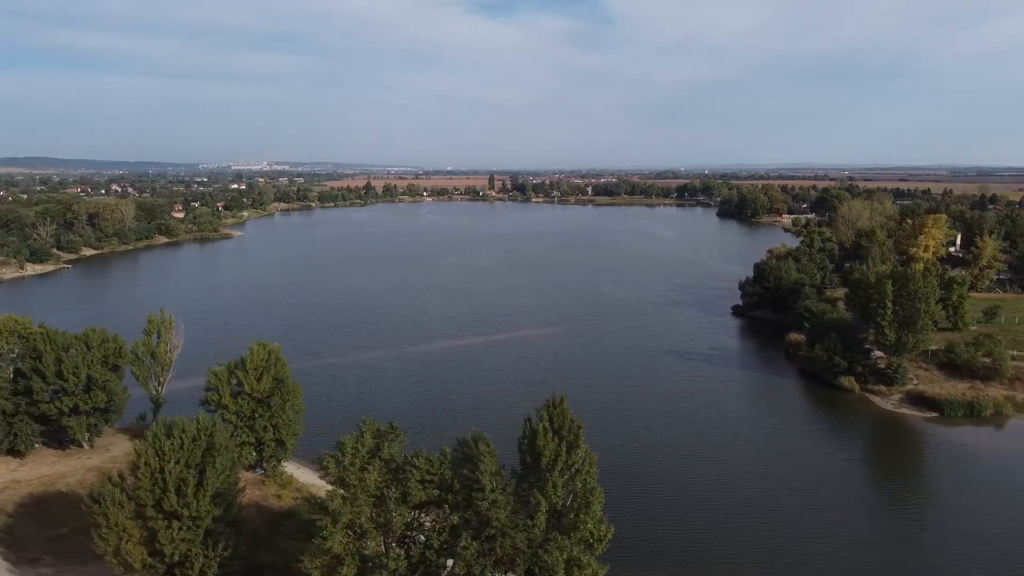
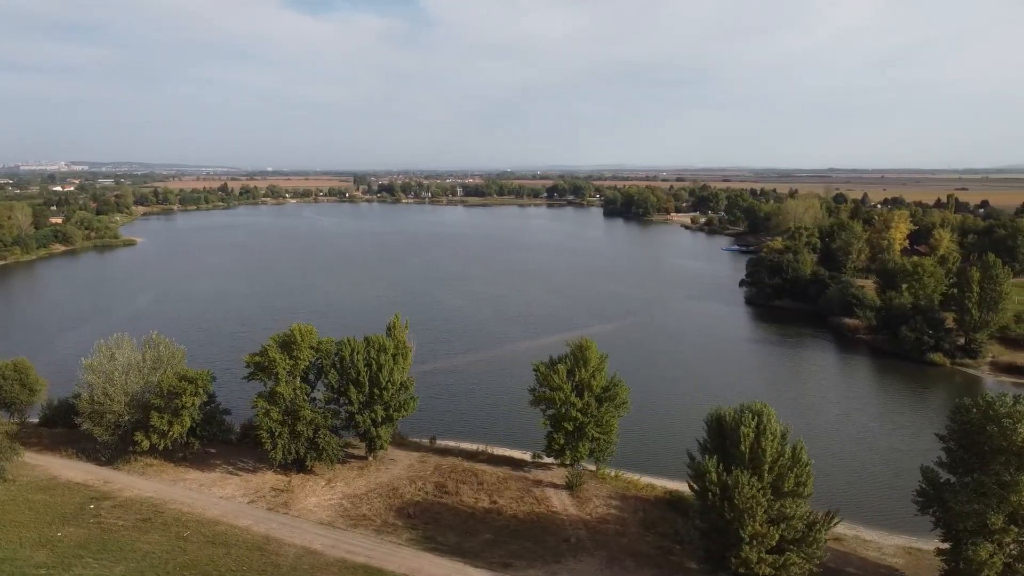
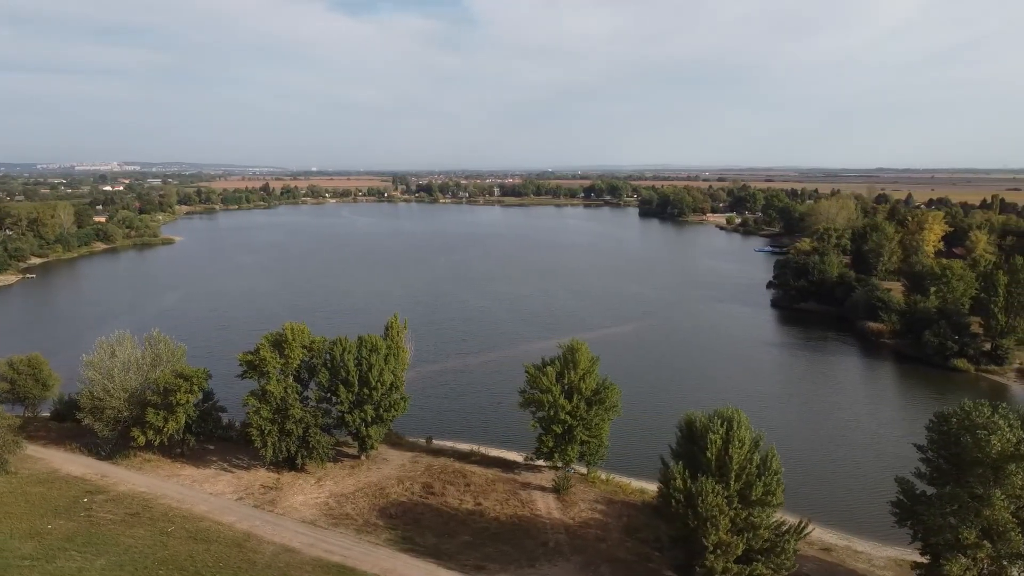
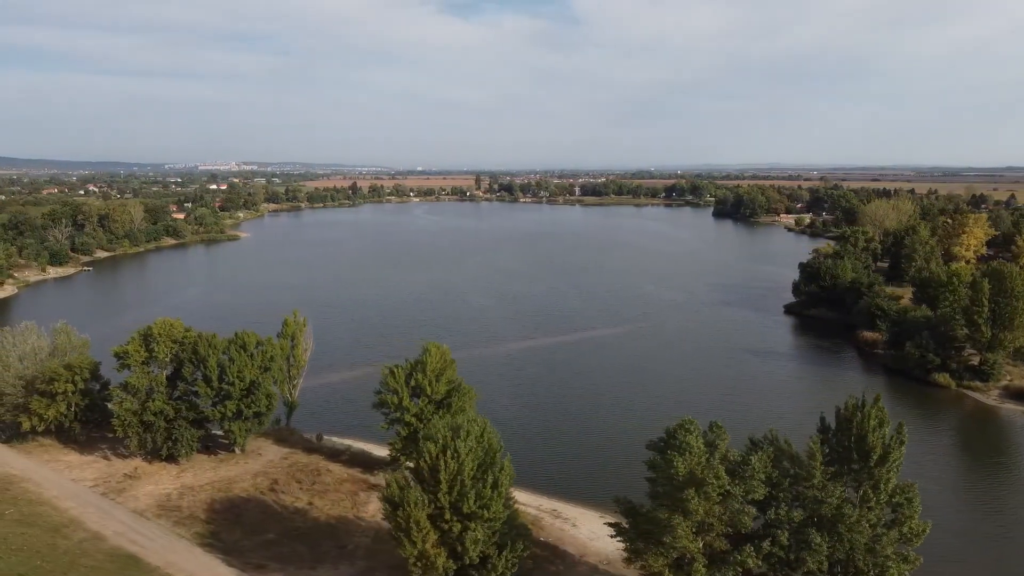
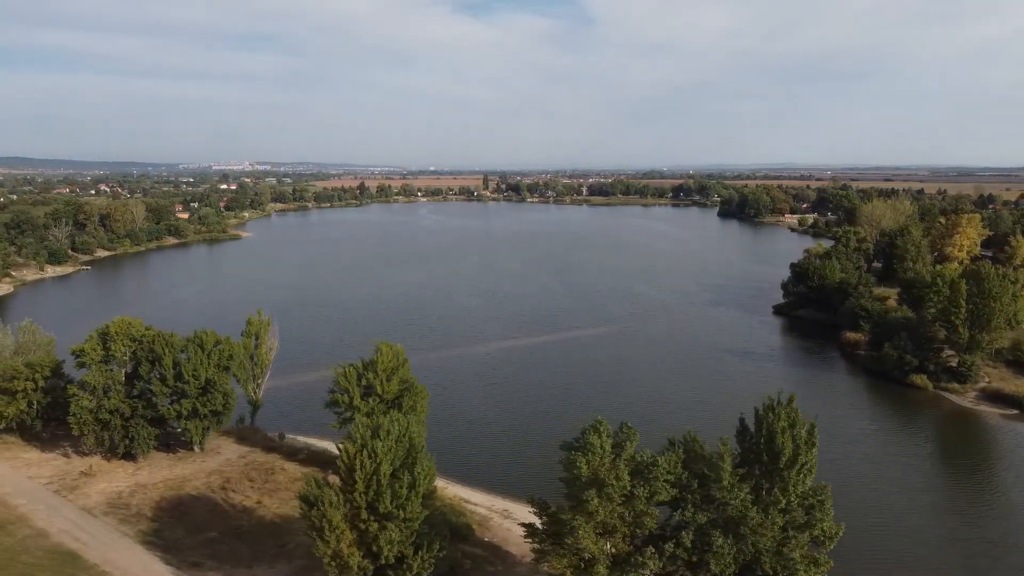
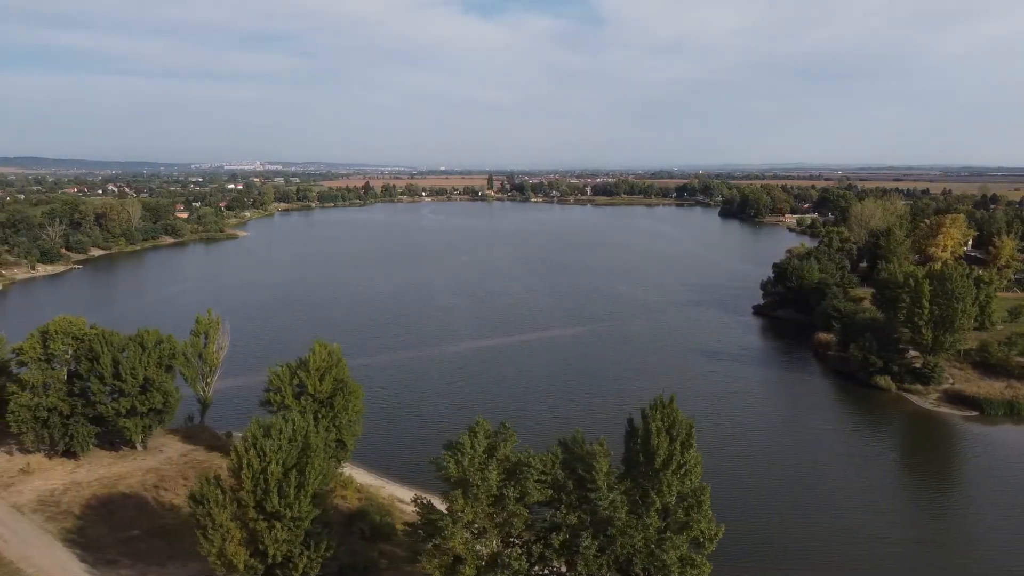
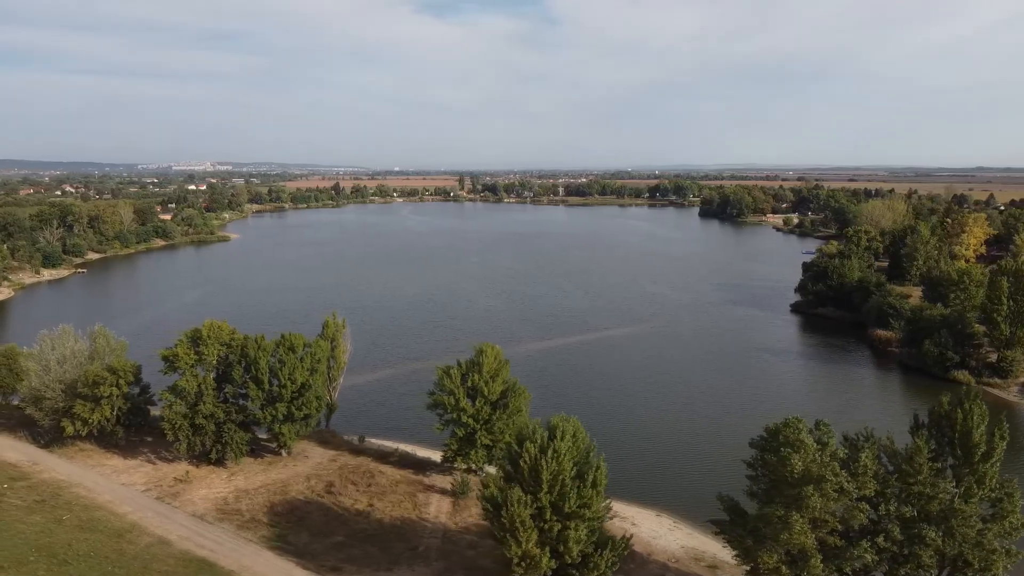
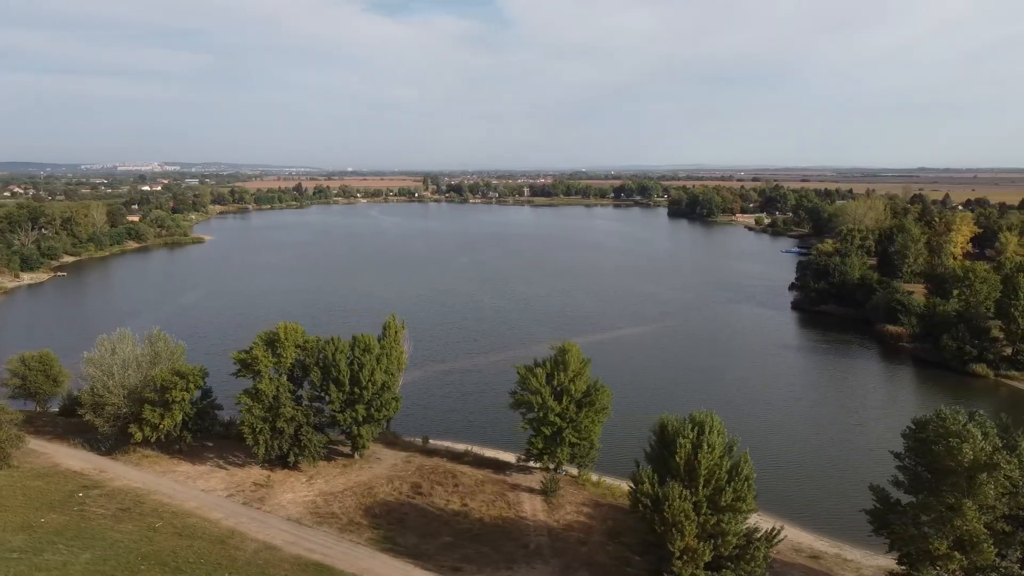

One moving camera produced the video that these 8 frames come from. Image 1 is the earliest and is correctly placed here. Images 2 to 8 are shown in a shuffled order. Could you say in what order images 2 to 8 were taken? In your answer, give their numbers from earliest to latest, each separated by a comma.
6, 5, 4, 7, 8, 3, 2
